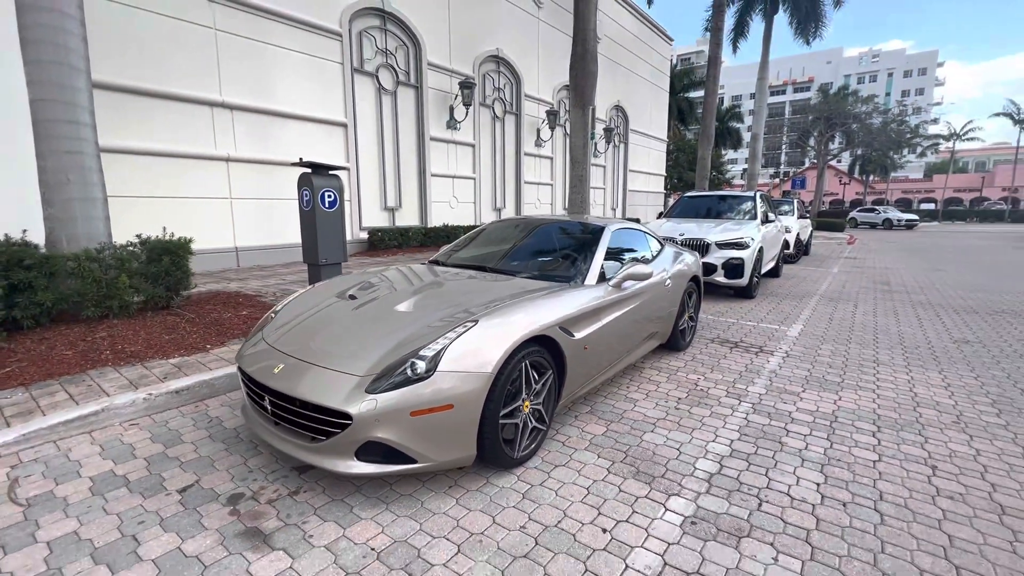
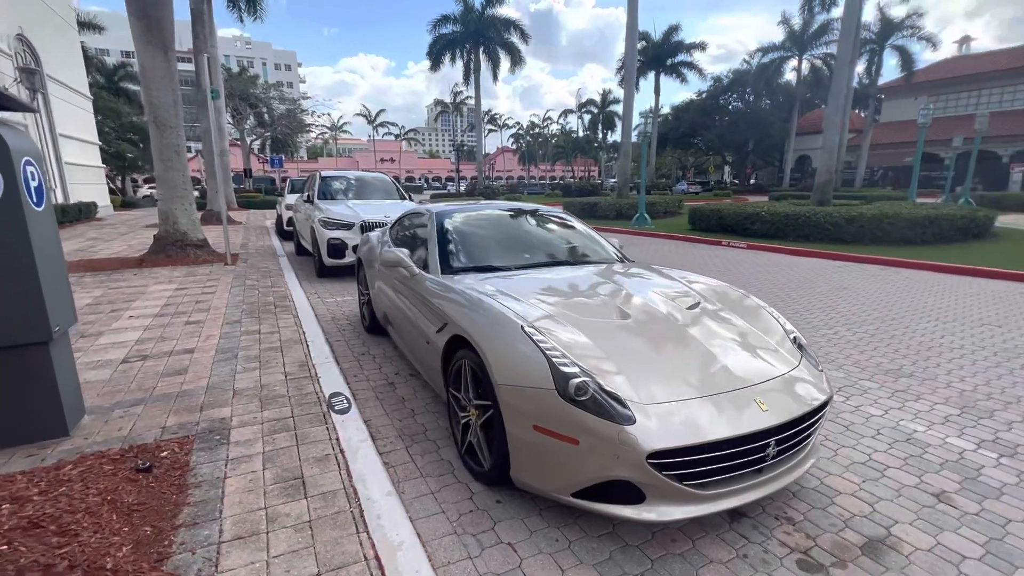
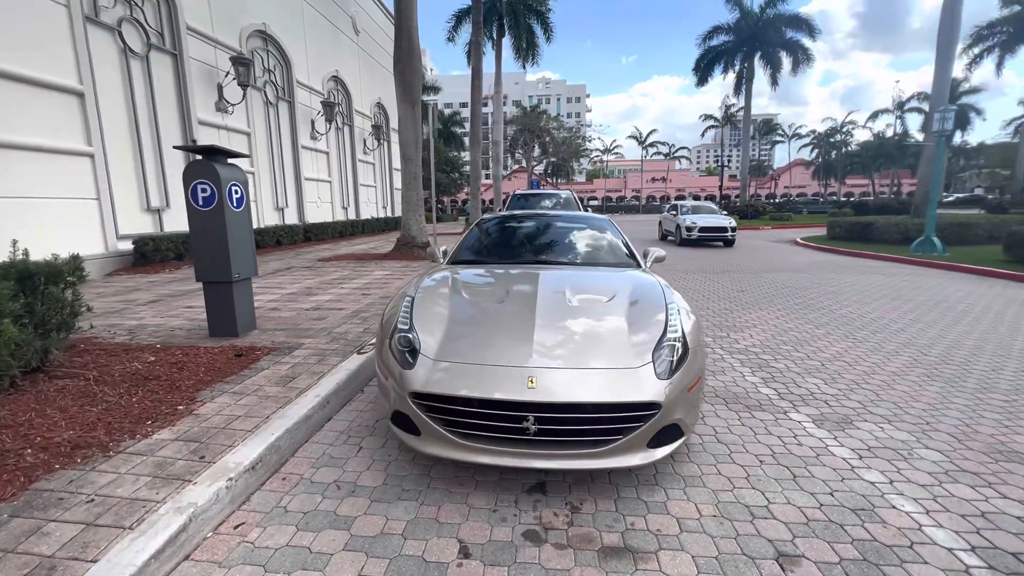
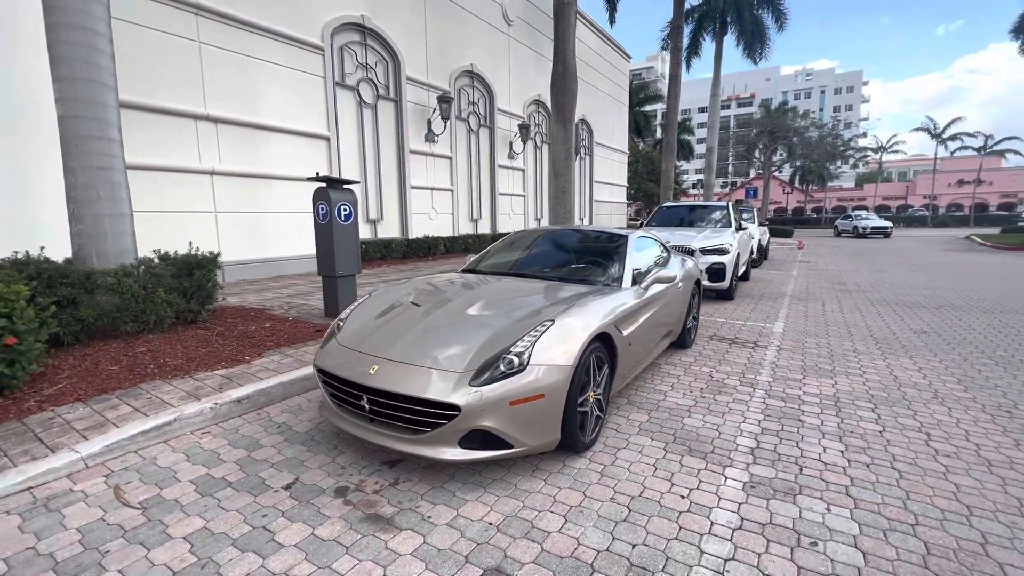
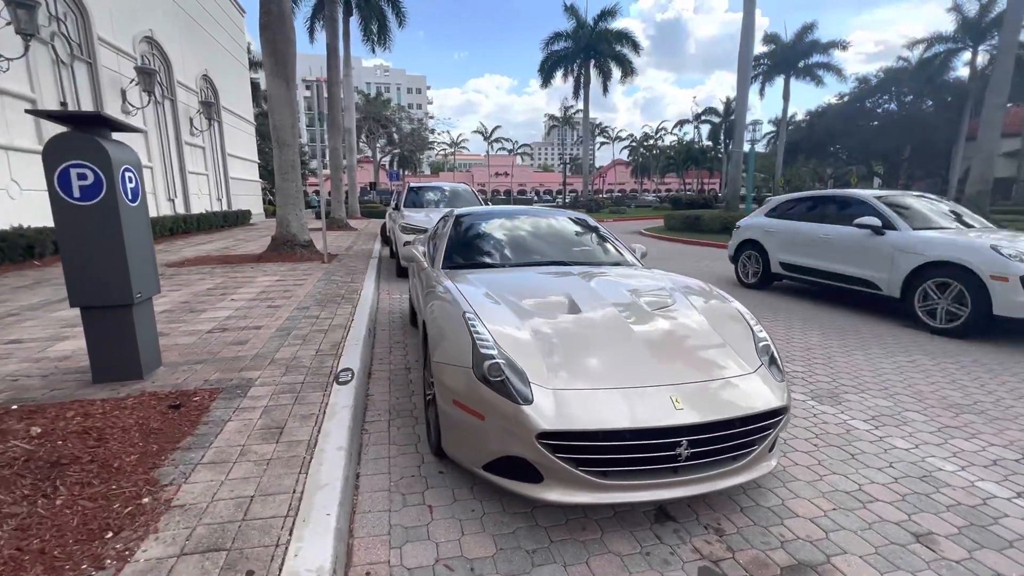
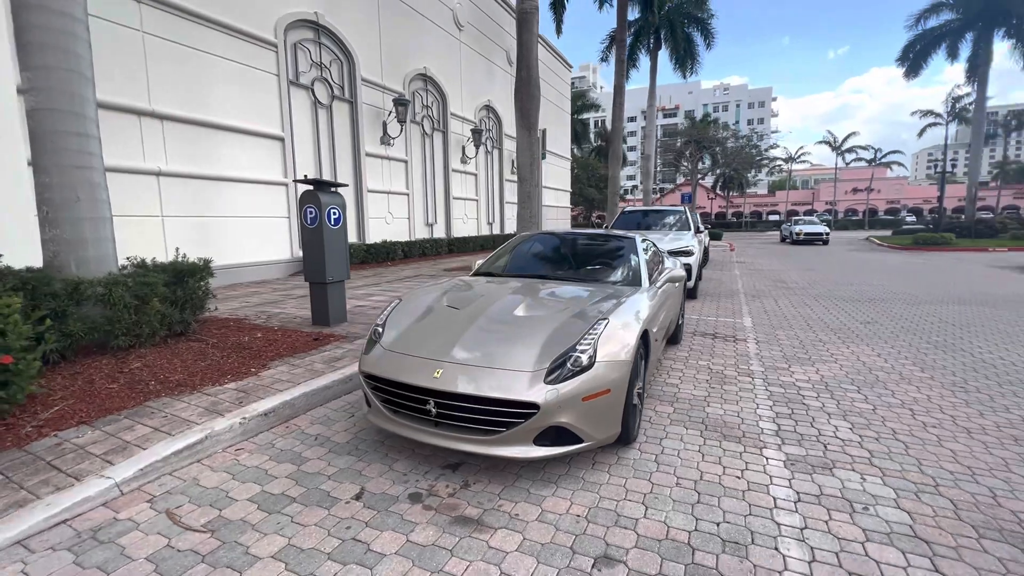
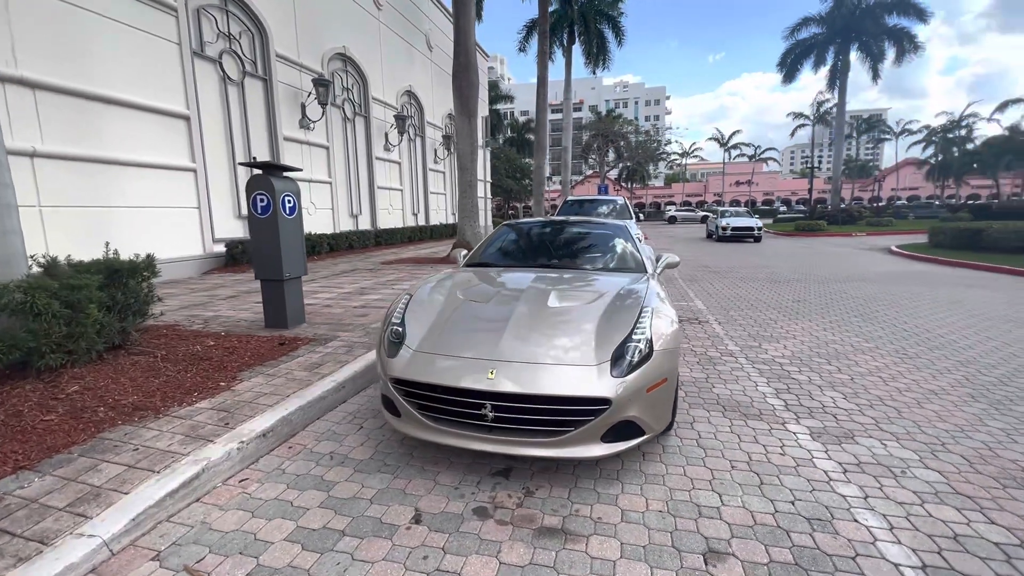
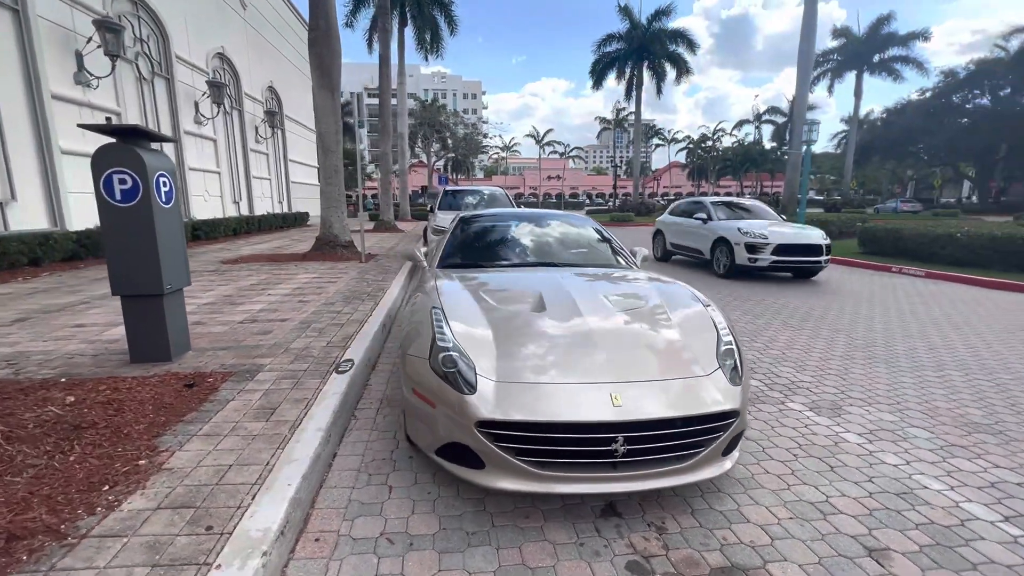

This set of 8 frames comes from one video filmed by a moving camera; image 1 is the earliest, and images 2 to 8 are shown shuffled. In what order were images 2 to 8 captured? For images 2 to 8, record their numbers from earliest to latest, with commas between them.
4, 6, 7, 3, 8, 5, 2
